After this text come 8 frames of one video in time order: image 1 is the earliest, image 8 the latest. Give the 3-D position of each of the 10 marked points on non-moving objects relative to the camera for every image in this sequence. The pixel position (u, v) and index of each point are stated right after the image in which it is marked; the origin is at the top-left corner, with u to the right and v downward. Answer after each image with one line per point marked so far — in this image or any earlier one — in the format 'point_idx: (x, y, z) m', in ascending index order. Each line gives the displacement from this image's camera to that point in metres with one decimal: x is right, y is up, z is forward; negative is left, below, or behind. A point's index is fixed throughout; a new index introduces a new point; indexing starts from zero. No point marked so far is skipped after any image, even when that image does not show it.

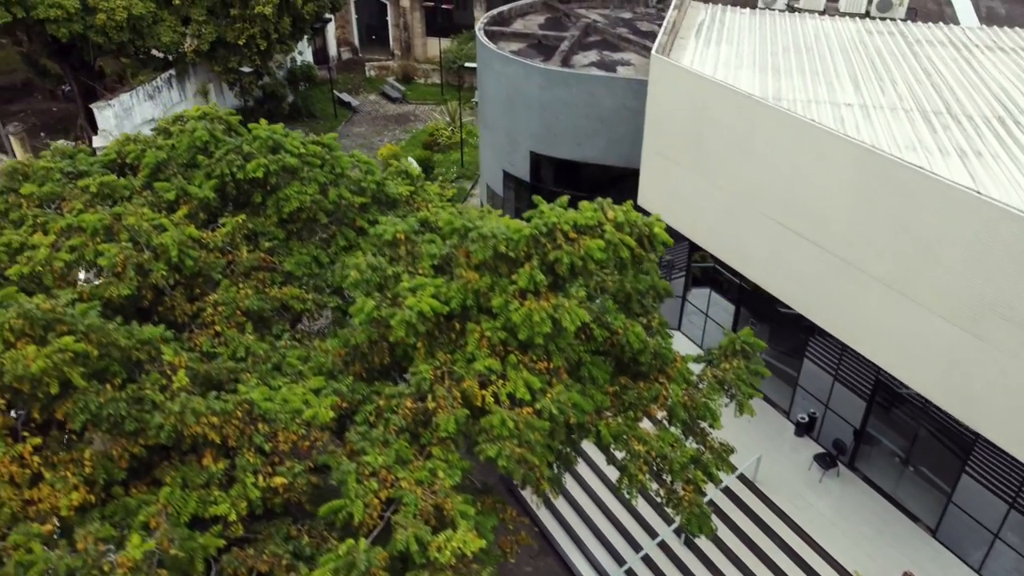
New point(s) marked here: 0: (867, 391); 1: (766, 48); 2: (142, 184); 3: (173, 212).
0: (+5.8, -1.7, +13.1) m
1: (+4.7, +4.4, +15.0) m
2: (-4.9, +1.4, +10.8) m
3: (-4.2, +0.9, +10.0) m
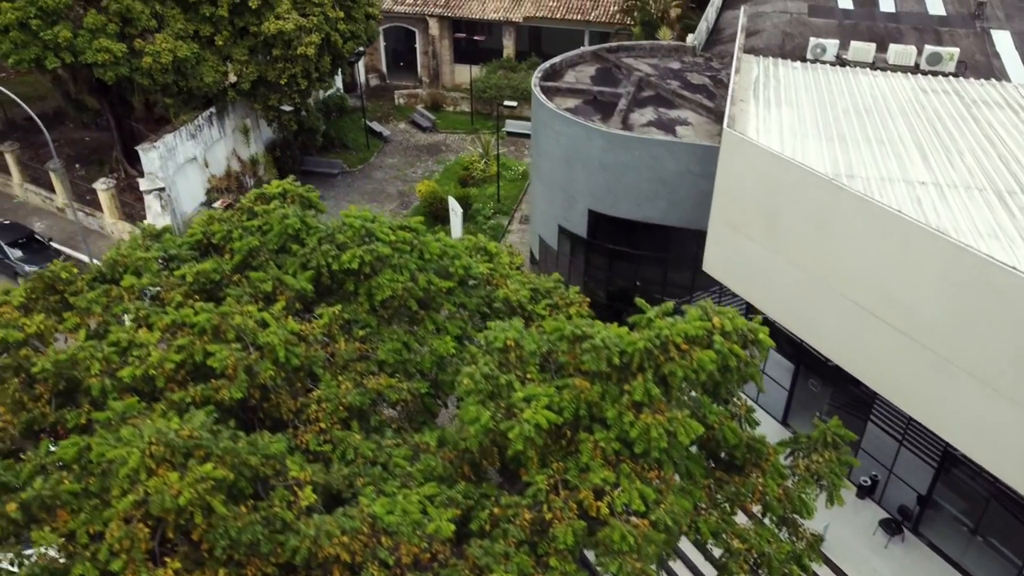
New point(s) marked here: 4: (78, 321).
0: (+6.9, -2.8, +13.3) m
1: (+5.9, +3.3, +15.1) m
2: (-3.8, +0.2, +10.9) m
3: (-3.0, -0.2, +10.1) m
4: (-5.3, -0.4, +9.9) m
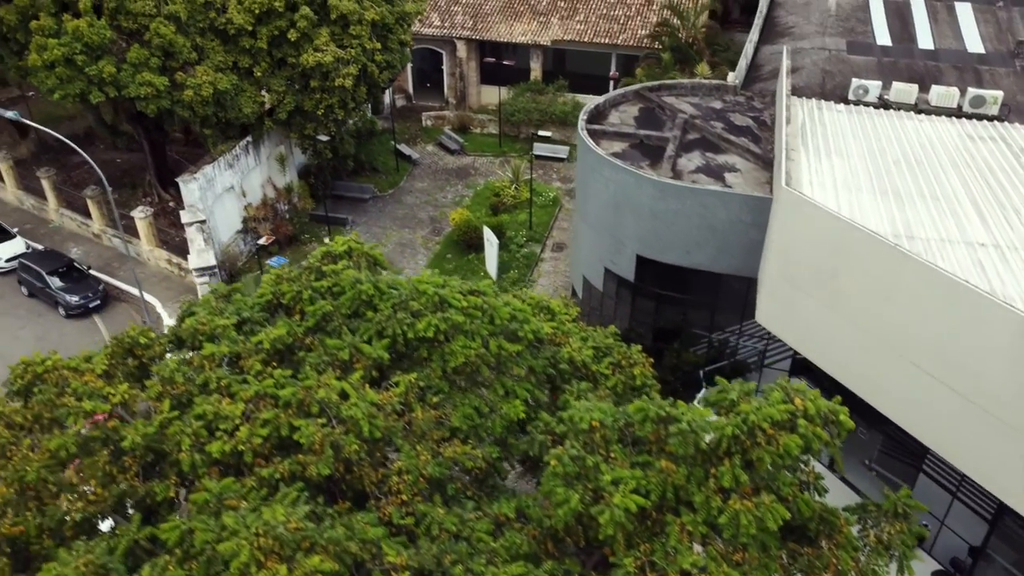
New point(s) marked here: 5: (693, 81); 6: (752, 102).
0: (+7.9, -3.7, +13.4) m
1: (+6.9, +2.4, +15.2) m
2: (-2.8, -0.6, +11.1) m
3: (-2.0, -1.1, +10.3) m
4: (-4.4, -1.3, +10.1) m
5: (+4.5, +5.1, +19.8) m
6: (+5.8, +4.5, +19.5) m
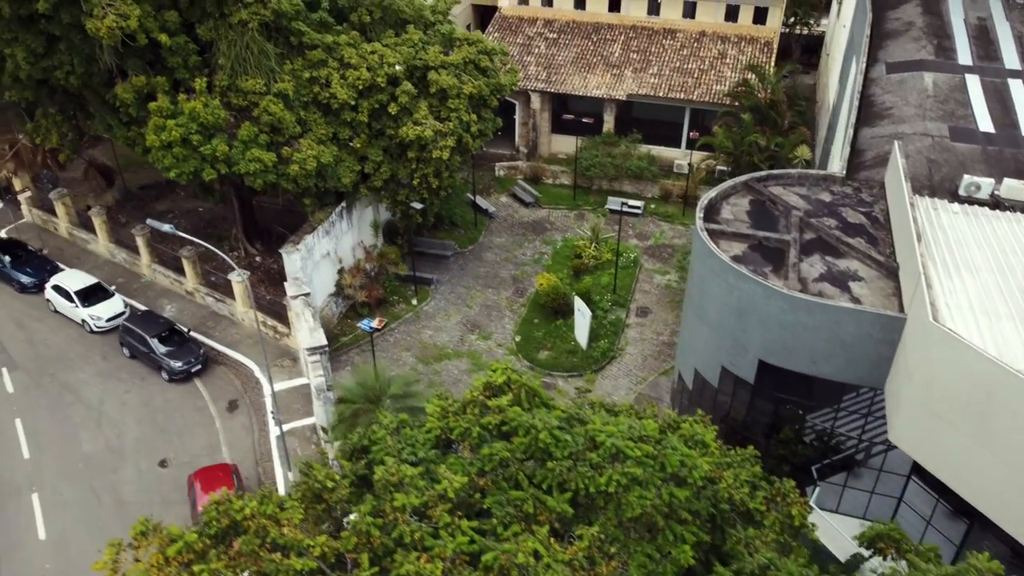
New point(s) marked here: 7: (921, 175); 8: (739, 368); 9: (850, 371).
0: (+10.3, -6.0, +13.5) m
1: (+9.4, +0.1, +15.4) m
2: (-0.4, -2.7, +11.5) m
3: (+0.3, -3.2, +10.7) m
4: (-2.0, -3.3, +10.6) m
5: (+7.2, +2.9, +20.0) m
6: (+8.5, +2.3, +19.7) m
7: (+10.1, +2.8, +20.0) m
8: (+4.9, -1.7, +17.3) m
9: (+6.6, -1.6, +15.8) m
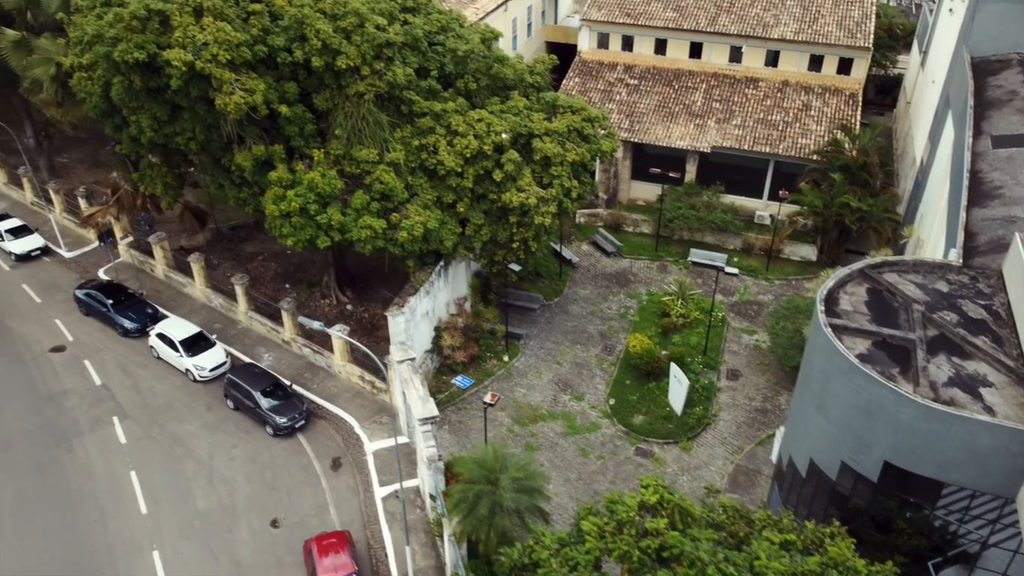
0: (+12.7, -8.2, +13.4) m
1: (+12.1, -2.1, +15.3) m
2: (+2.0, -4.7, +11.8) m
3: (+2.7, -5.2, +11.0) m
4: (+0.4, -5.3, +10.9) m
5: (+10.0, +0.7, +20.1) m
6: (+11.3, +0.1, +19.7) m
7: (+13.0, +0.5, +19.9) m
8: (+7.5, -3.8, +17.4) m
9: (+9.2, -3.8, +15.9) m
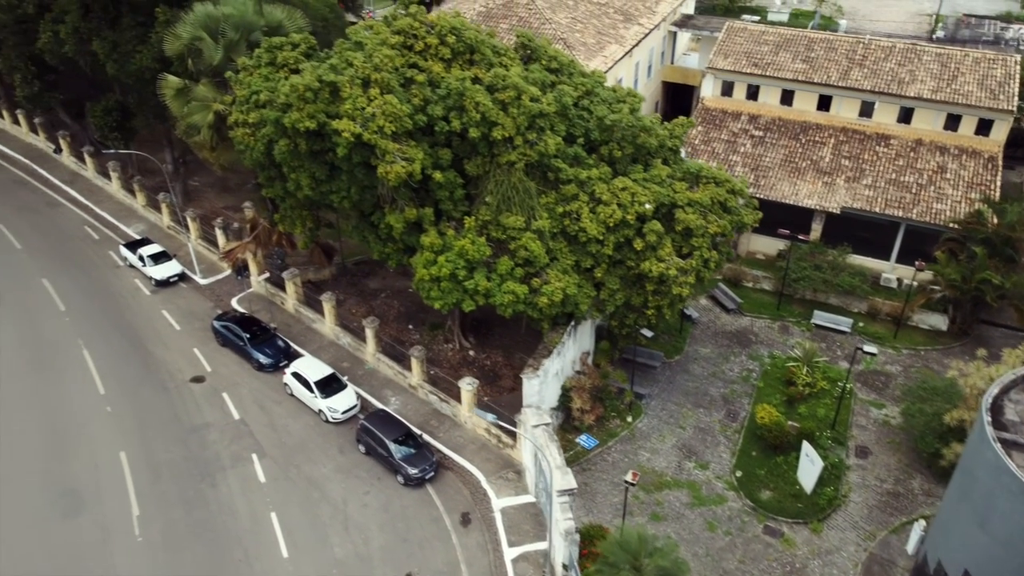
0: (+15.4, -10.9, +12.5) m
1: (+15.2, -4.8, +14.5) m
2: (+4.8, -6.8, +11.8) m
3: (+5.4, -7.3, +10.9) m
4: (+3.0, -7.3, +11.1) m
5: (+13.7, -1.9, +19.4) m
6: (+15.0, -2.6, +18.9) m
7: (+16.6, -2.2, +18.9) m
8: (+10.8, -6.3, +16.9) m
9: (+12.4, -6.3, +15.3) m
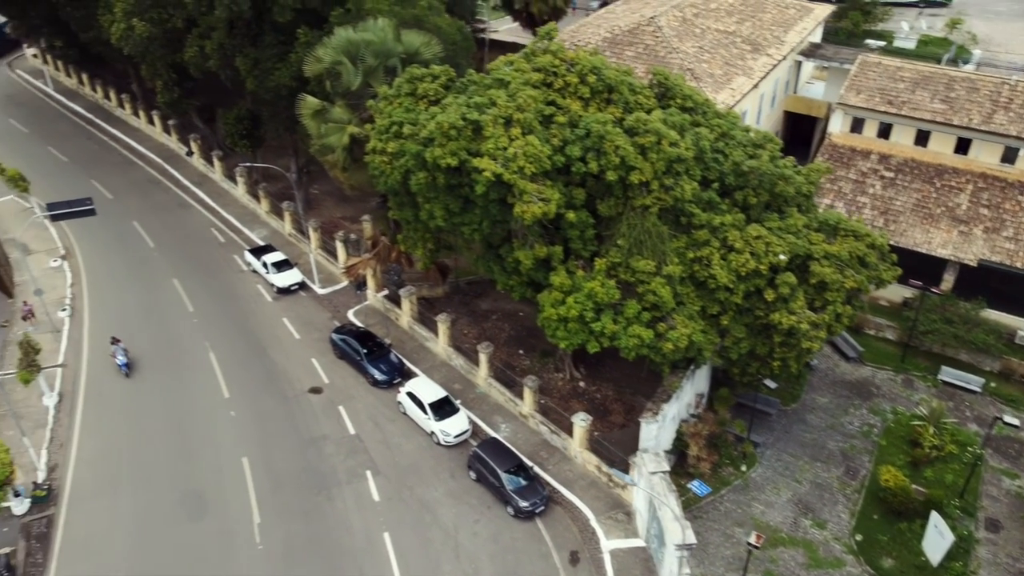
0: (+17.1, -13.1, +10.9) m
1: (+17.5, -7.0, +12.8) m
2: (+6.8, -8.3, +11.2) m
3: (+7.3, -8.9, +10.3) m
4: (+4.9, -8.7, +10.7) m
5: (+16.8, -4.0, +17.9) m
6: (+17.9, -4.8, +17.2) m
7: (+19.6, -4.5, +17.1) m
8: (+13.3, -8.2, +15.7) m
9: (+14.7, -8.3, +13.9) m
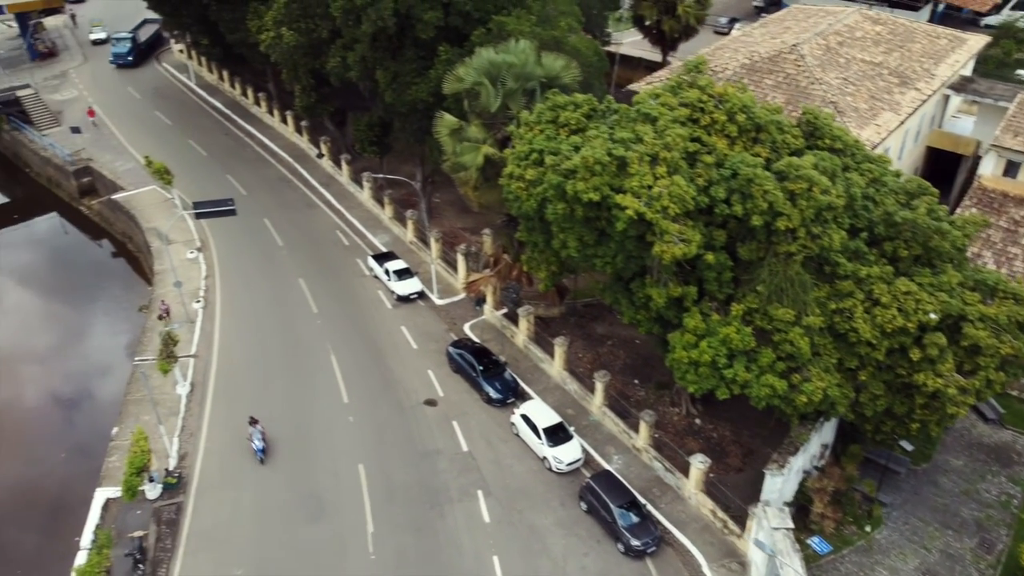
0: (+18.3, -15.4, +8.7) m
1: (+19.4, -9.3, +10.6) m
2: (+8.5, -9.9, +10.2) m
3: (+8.8, -10.4, +9.2) m
4: (+6.5, -10.1, +9.9) m
5: (+19.4, -6.3, +15.7) m
6: (+20.4, -7.2, +14.9) m
7: (+22.1, -7.0, +14.6) m
8: (+15.4, -10.2, +13.9) m
9: (+16.6, -10.4, +12.0) m
